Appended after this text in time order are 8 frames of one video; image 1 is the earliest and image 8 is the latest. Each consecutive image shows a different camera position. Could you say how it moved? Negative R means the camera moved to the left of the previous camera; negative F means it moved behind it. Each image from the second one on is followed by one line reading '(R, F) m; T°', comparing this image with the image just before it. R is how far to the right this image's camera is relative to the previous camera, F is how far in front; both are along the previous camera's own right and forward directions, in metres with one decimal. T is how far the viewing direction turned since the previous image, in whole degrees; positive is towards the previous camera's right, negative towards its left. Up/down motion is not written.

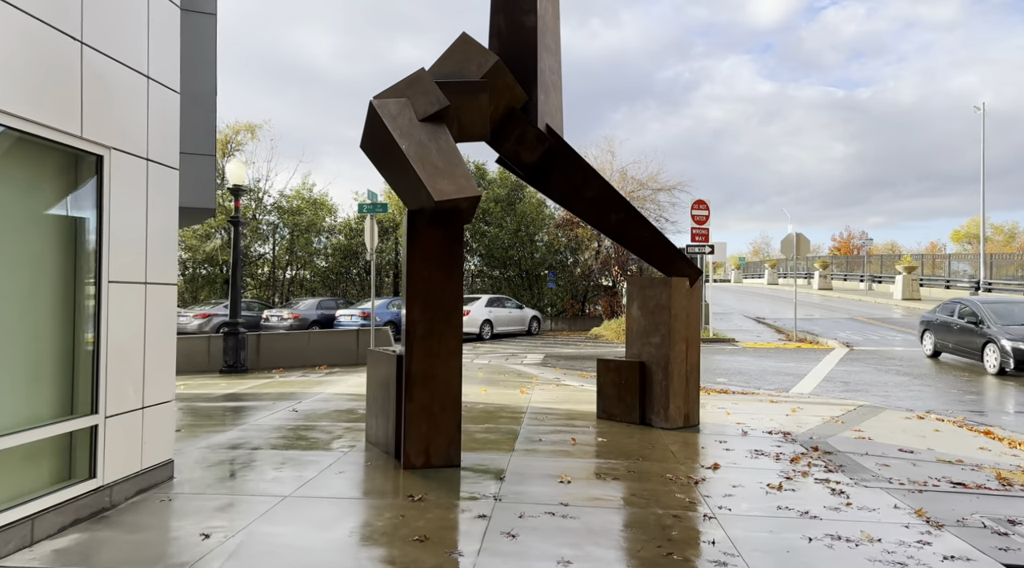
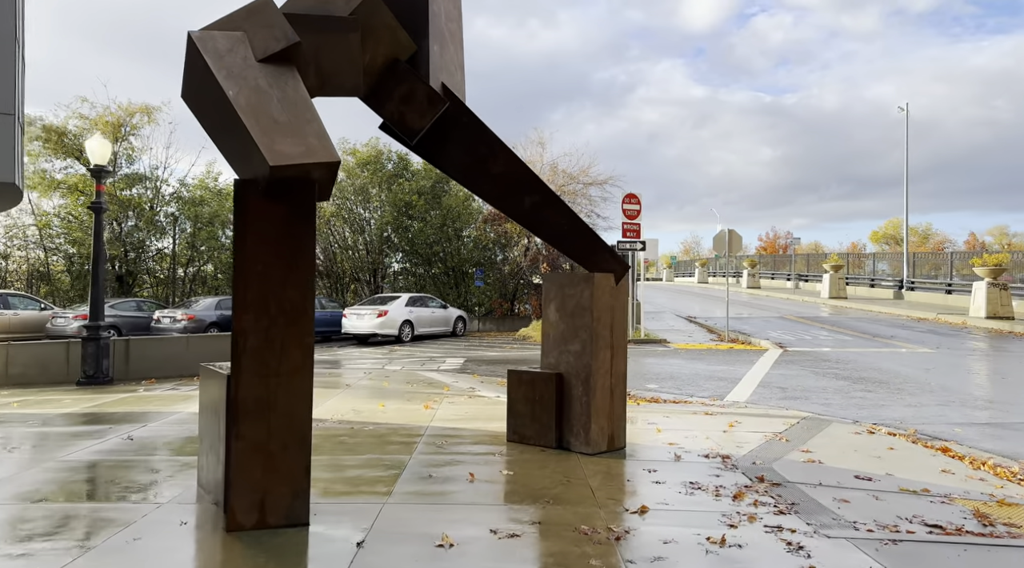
(+0.4, +1.4) m; +5°
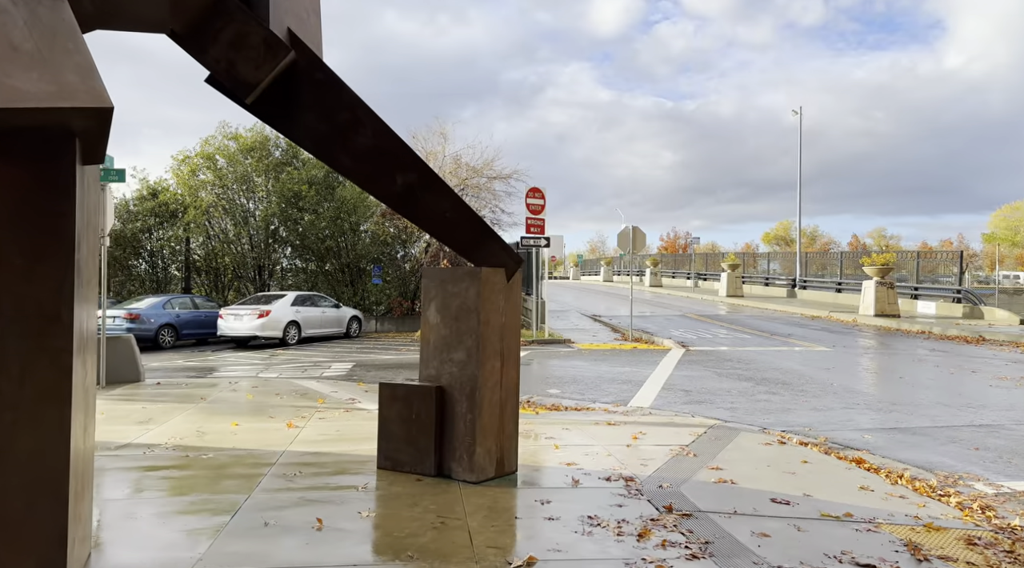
(+0.3, +1.0) m; +7°
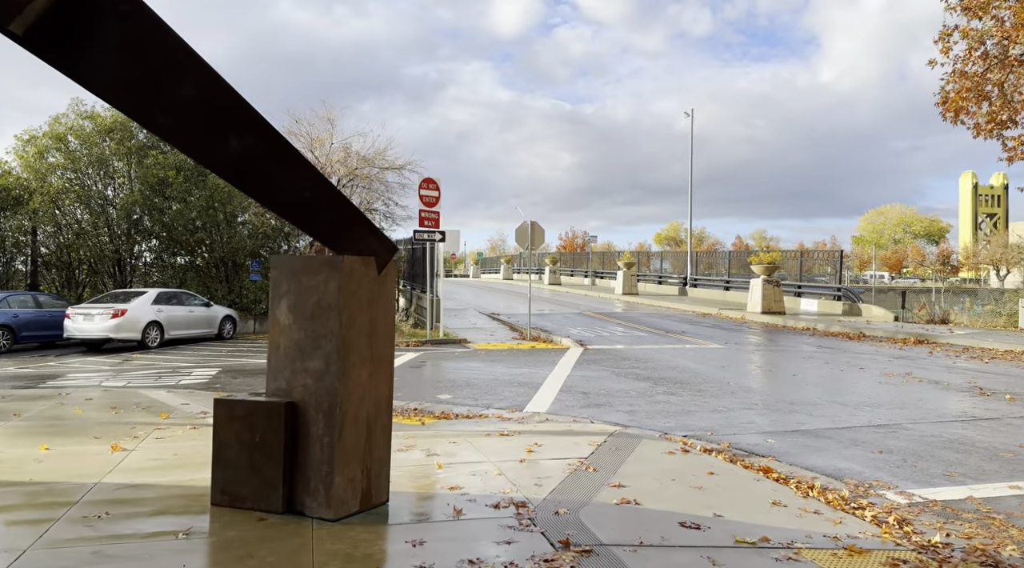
(+0.2, +0.9) m; +8°
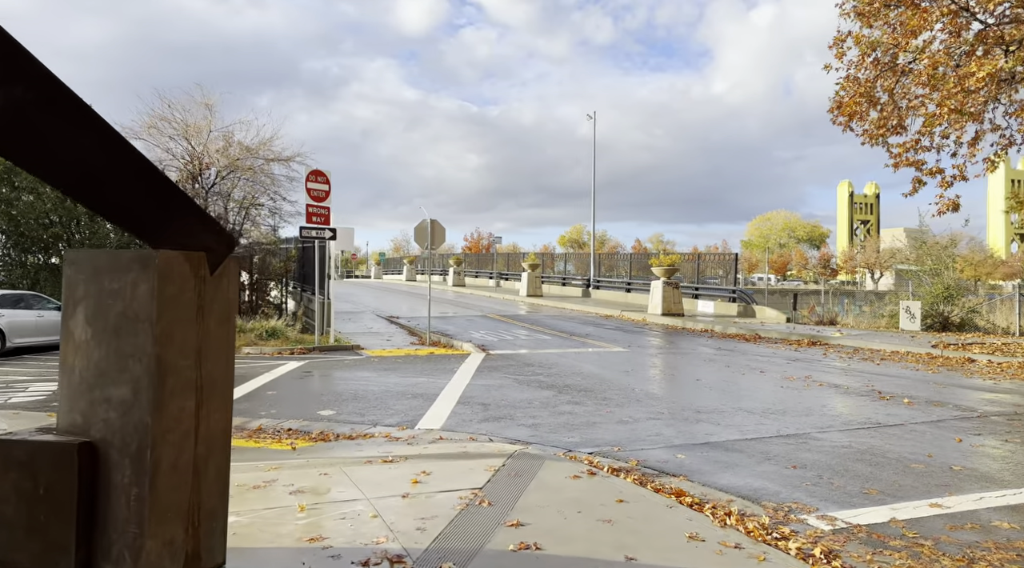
(+0.2, +0.9) m; +7°
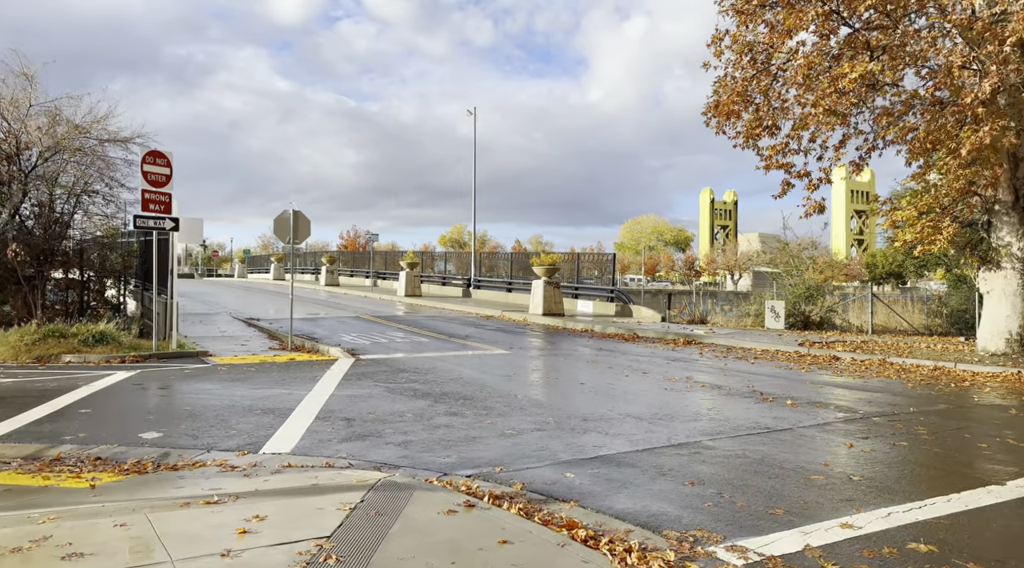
(+0.1, +1.0) m; +9°
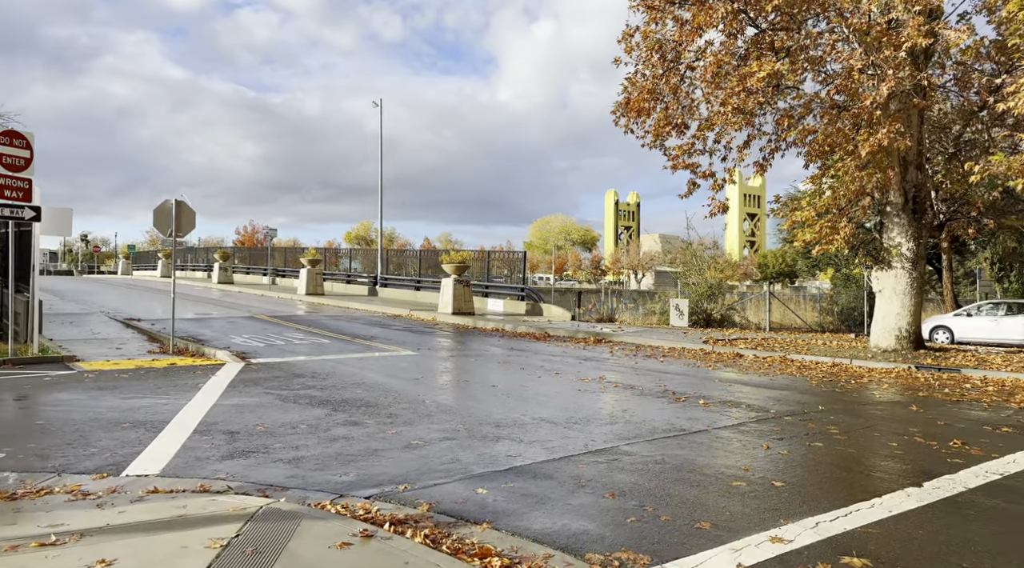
(0.0, +0.6) m; +7°
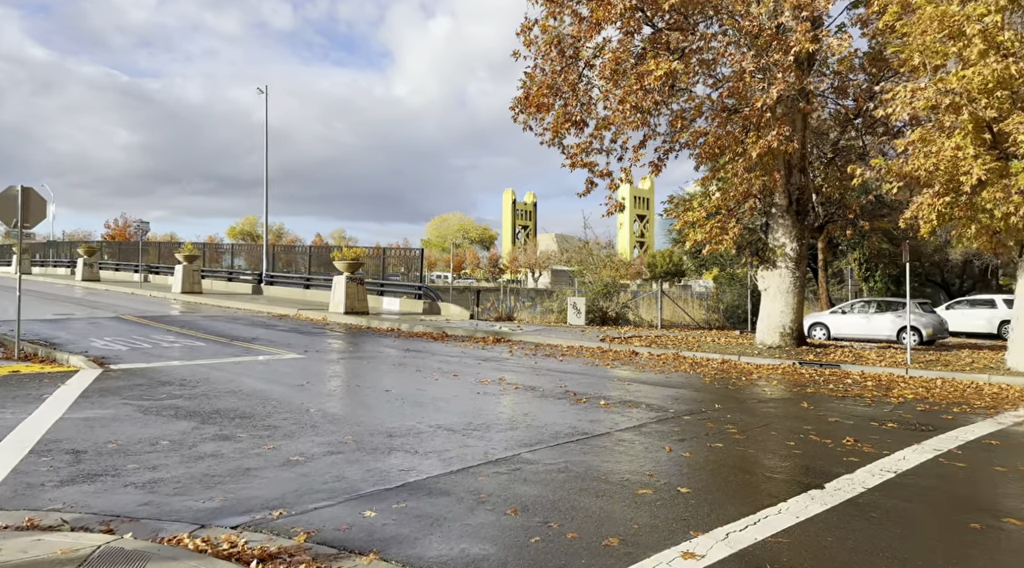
(0.0, +0.5) m; +8°
